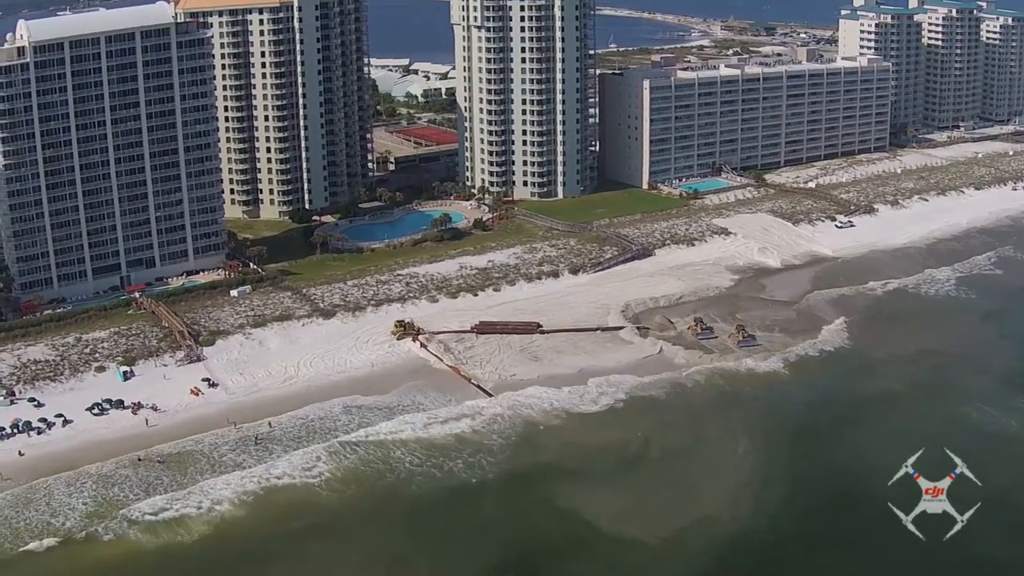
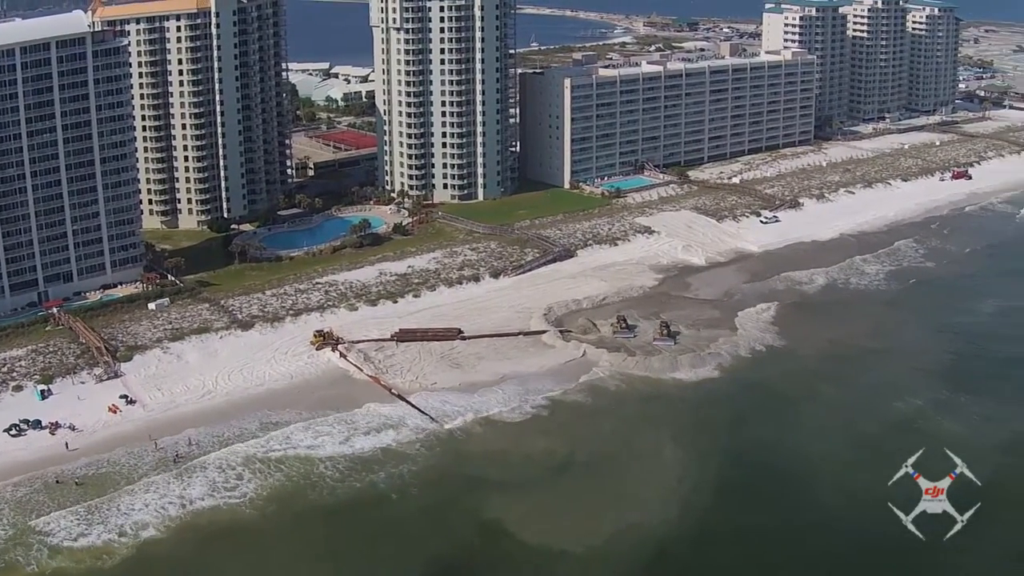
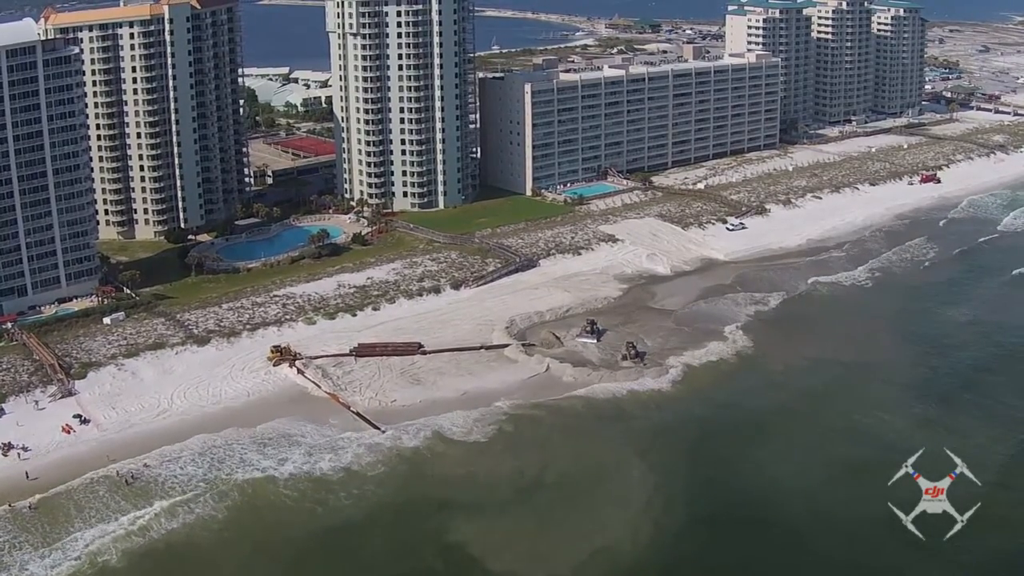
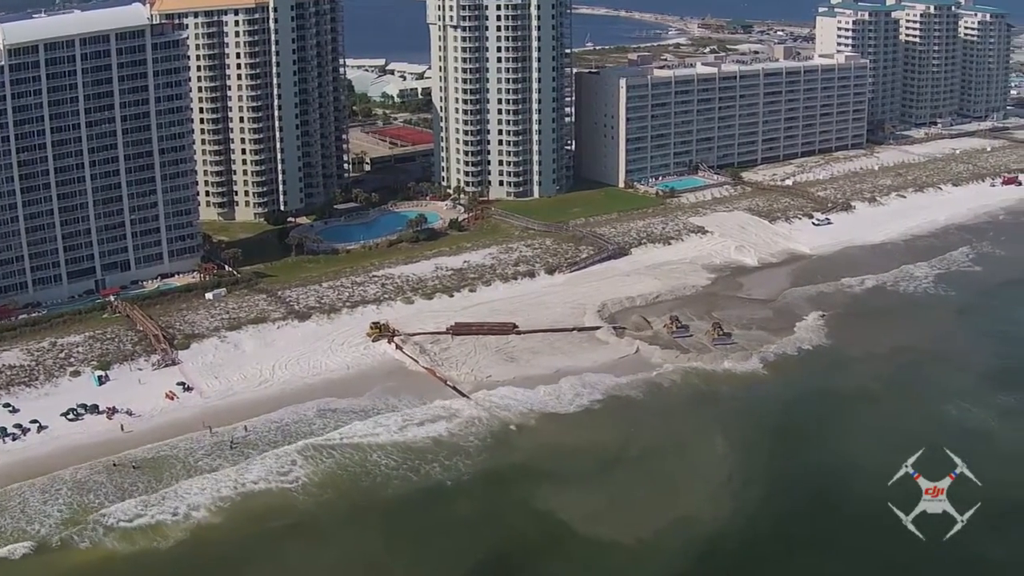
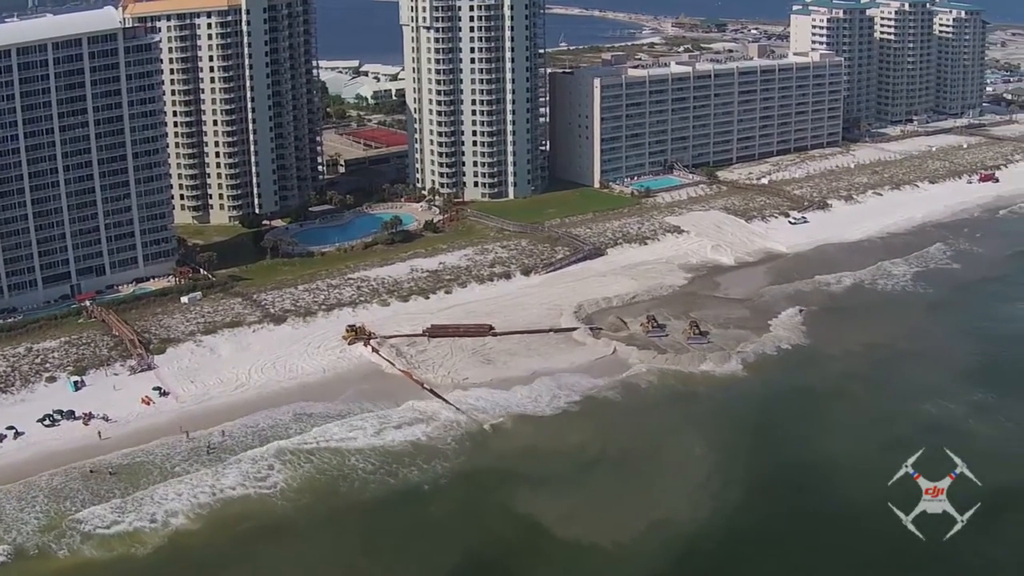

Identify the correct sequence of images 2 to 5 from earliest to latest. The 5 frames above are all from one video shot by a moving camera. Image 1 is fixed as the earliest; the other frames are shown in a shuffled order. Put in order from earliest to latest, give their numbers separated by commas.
4, 5, 2, 3
